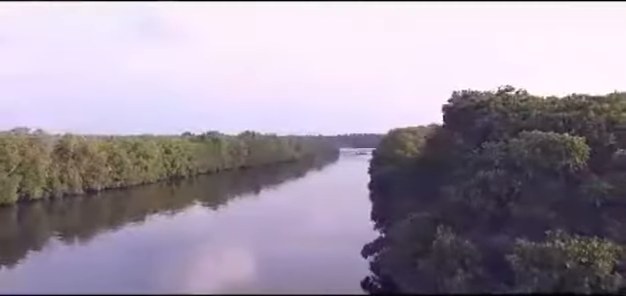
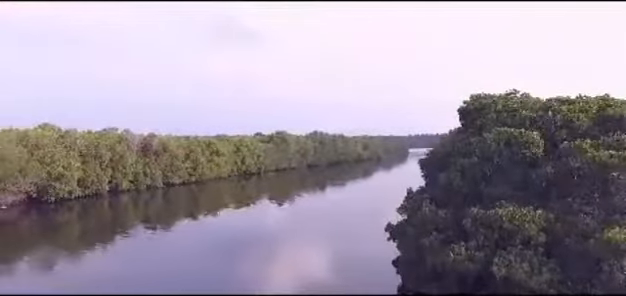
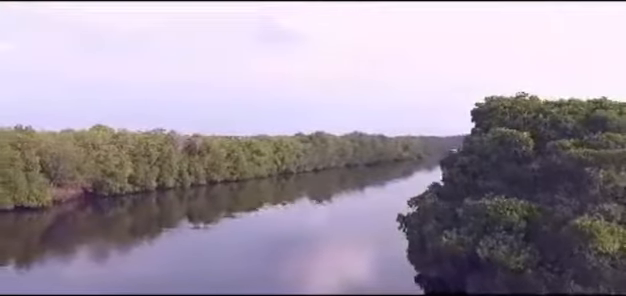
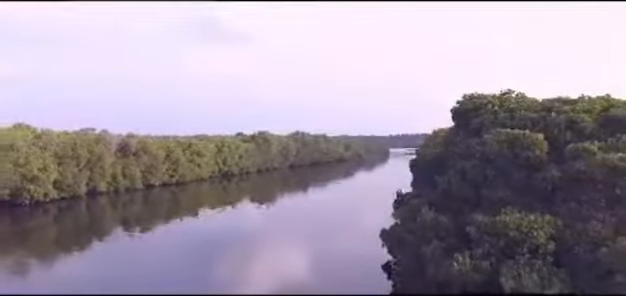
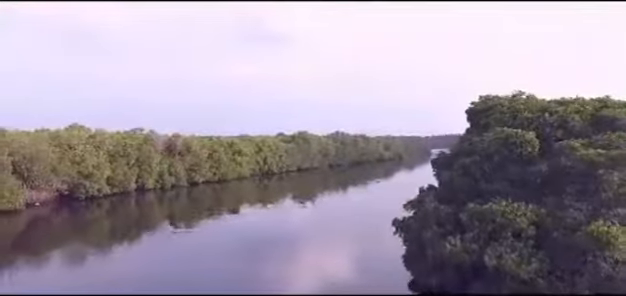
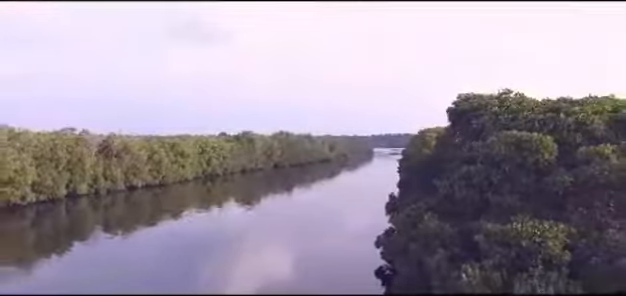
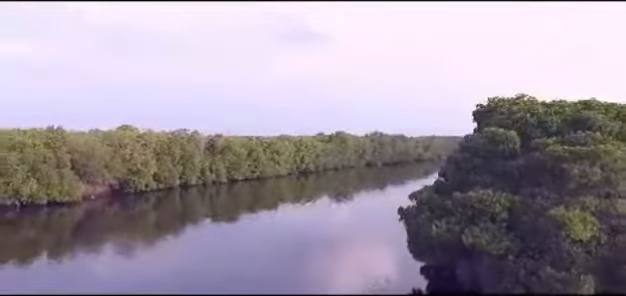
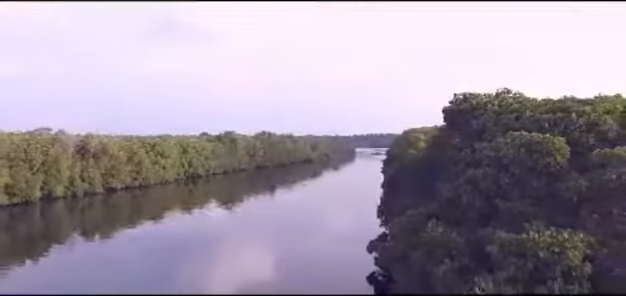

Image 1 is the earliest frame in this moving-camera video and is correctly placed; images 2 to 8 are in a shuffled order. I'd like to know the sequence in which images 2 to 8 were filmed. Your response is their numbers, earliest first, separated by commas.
8, 6, 4, 2, 5, 3, 7
